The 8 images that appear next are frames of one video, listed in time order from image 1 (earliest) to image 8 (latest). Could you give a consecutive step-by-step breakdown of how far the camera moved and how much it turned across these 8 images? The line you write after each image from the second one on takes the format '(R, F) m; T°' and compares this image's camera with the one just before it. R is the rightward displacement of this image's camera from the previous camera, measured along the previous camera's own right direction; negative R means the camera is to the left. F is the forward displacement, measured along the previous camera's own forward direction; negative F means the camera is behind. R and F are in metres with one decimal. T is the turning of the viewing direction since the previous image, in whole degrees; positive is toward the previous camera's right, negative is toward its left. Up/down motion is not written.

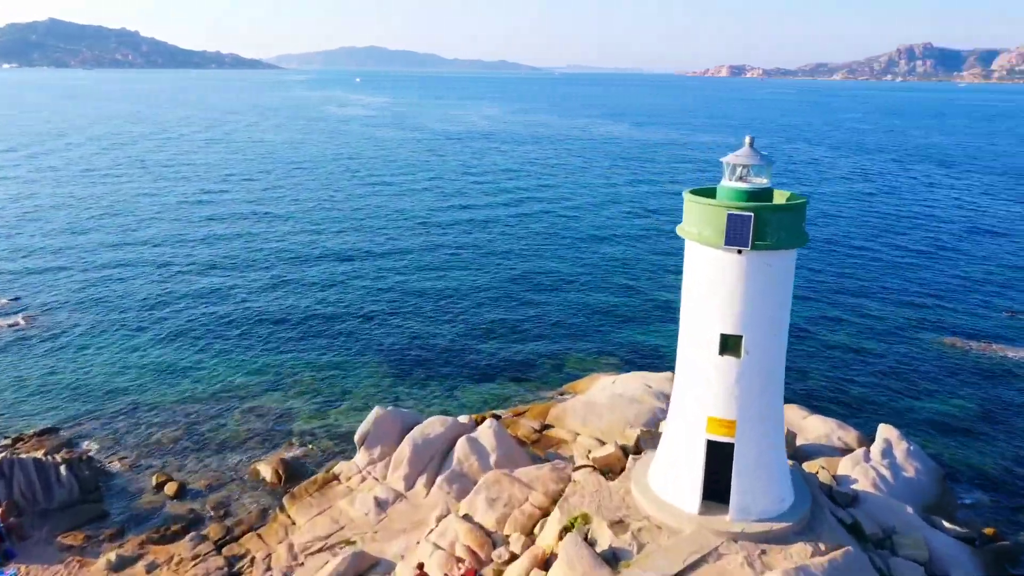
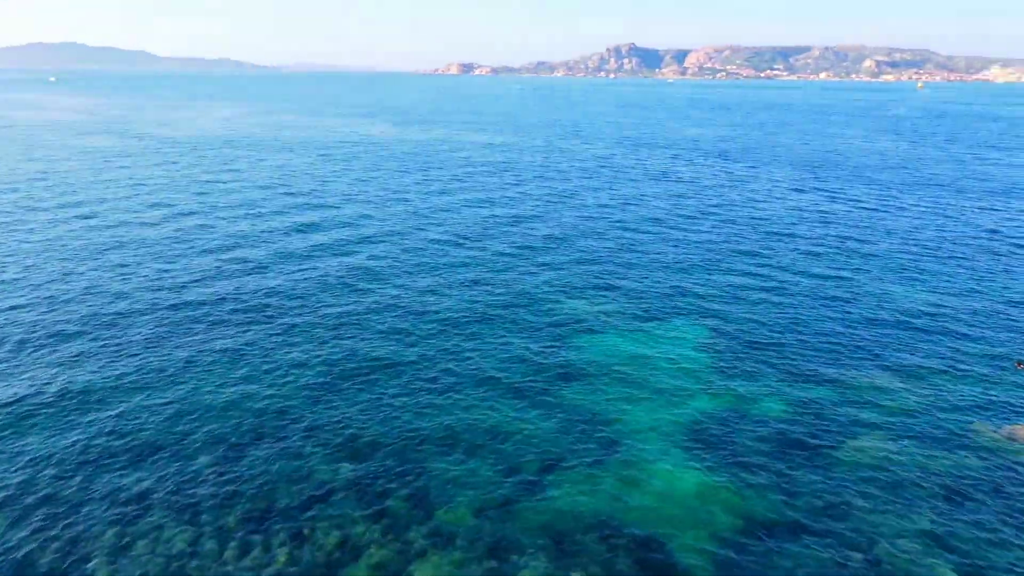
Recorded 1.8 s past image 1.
(-2.4, +17.5) m; +18°
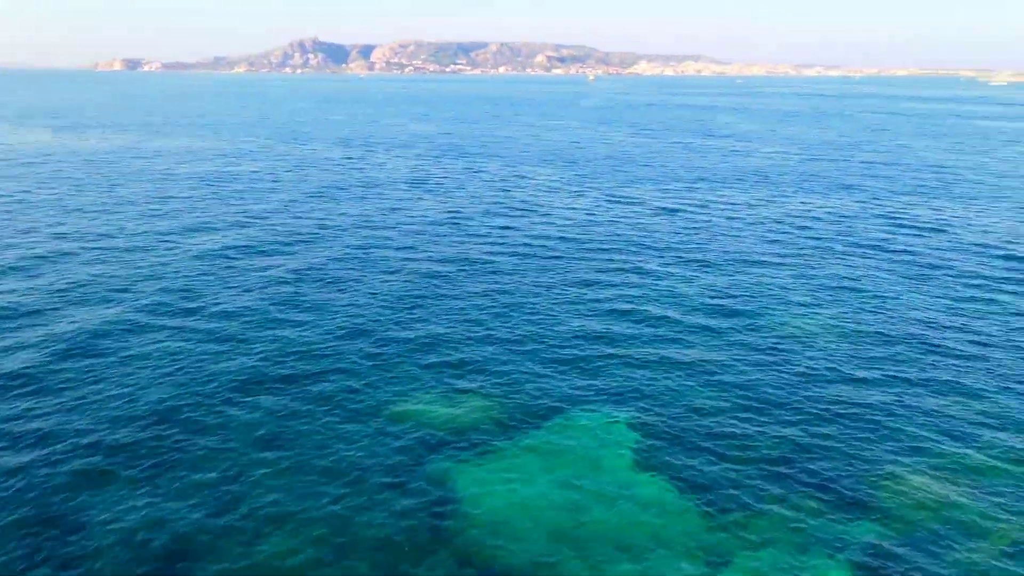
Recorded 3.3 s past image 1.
(-2.6, +16.2) m; +21°
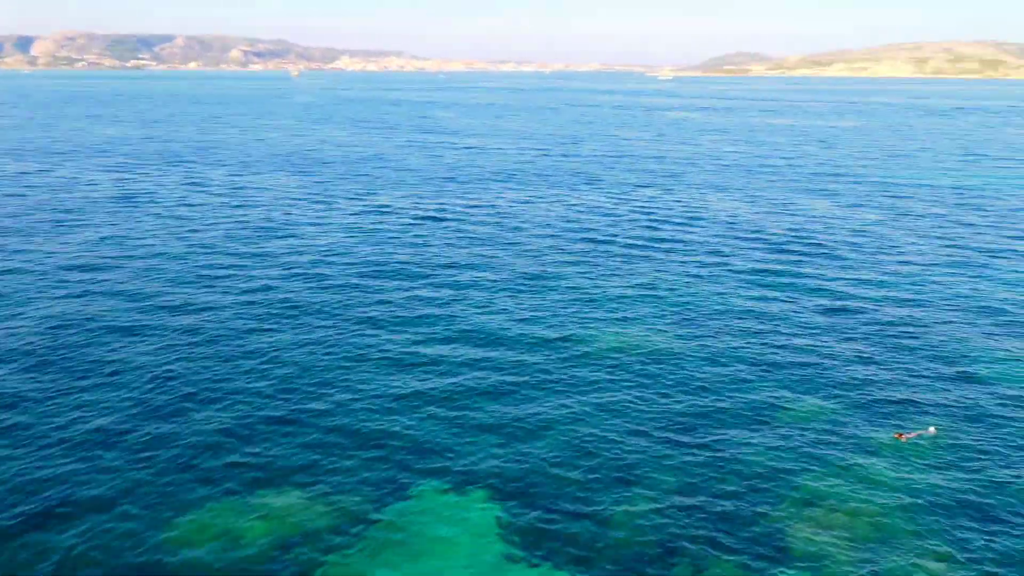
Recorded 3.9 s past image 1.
(-2.3, +6.9) m; +20°
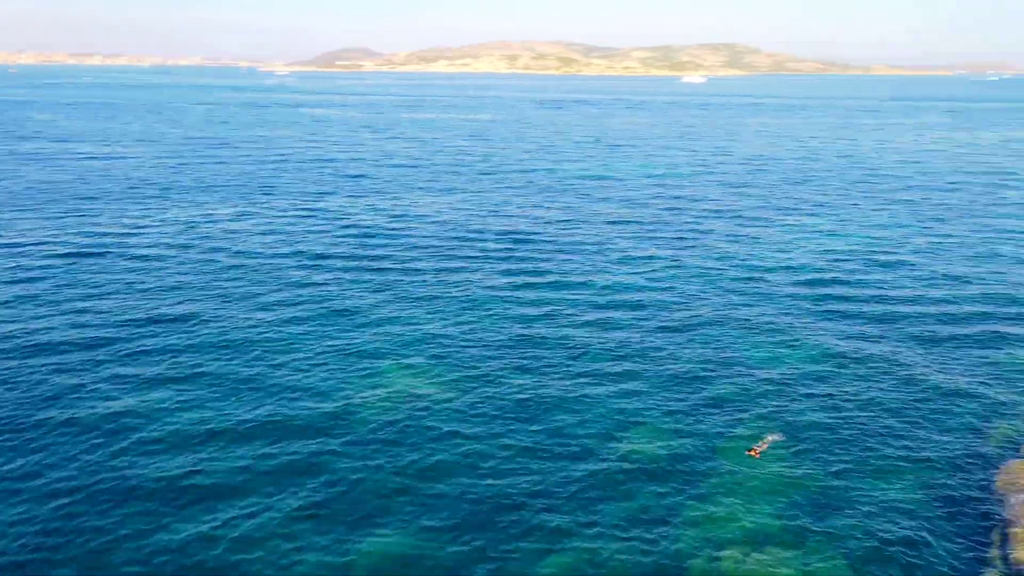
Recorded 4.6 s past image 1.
(-4.2, +7.6) m; +25°
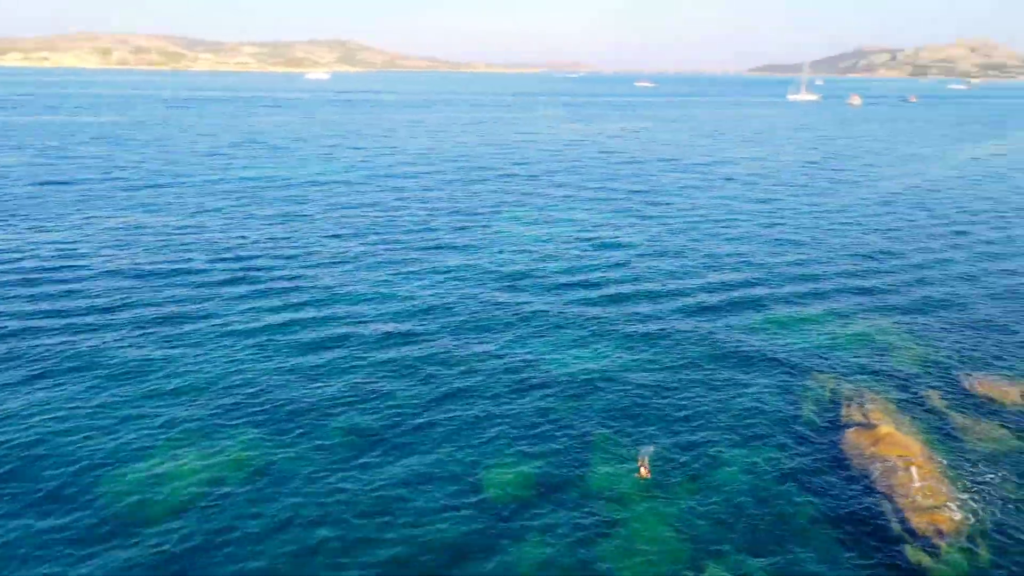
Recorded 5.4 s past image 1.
(-5.7, +5.9) m; +25°
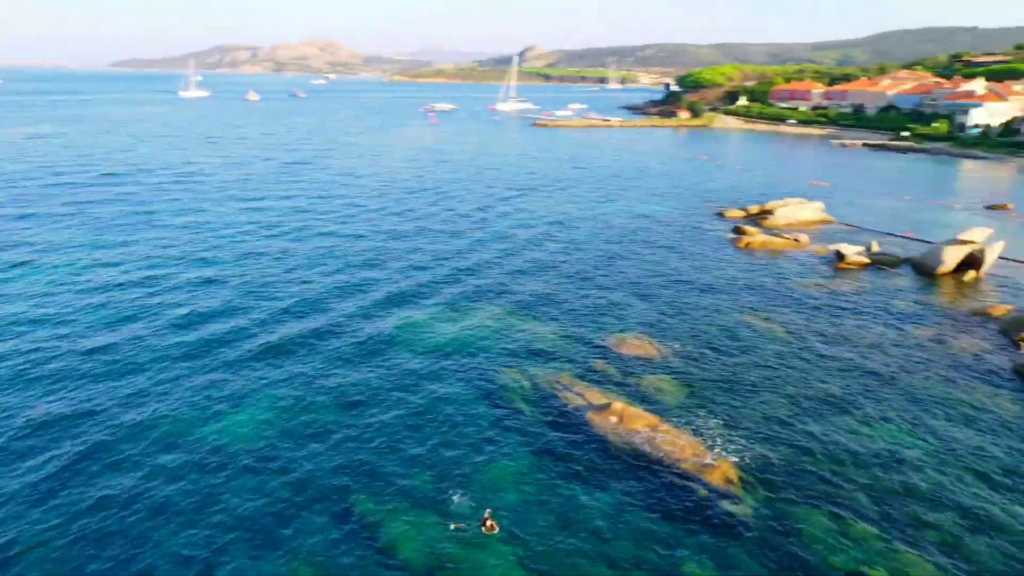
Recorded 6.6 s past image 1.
(-9.0, +7.2) m; +40°
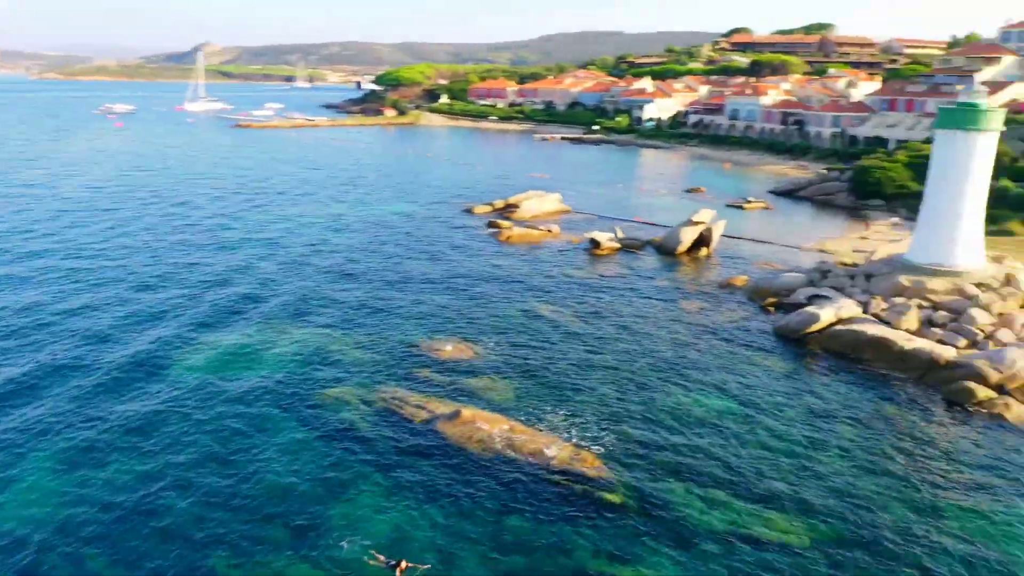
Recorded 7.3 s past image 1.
(-4.6, +1.8) m; +21°
